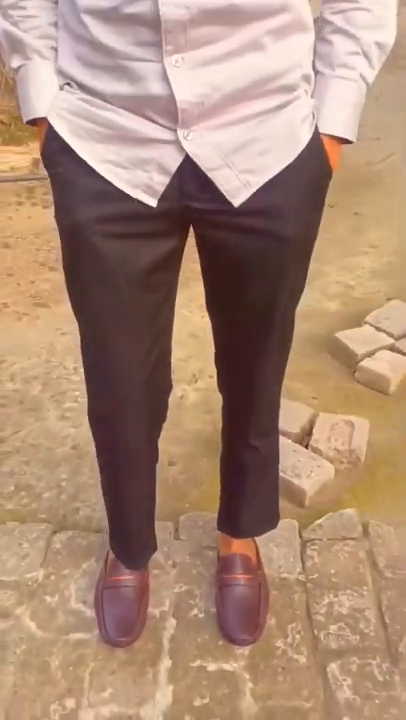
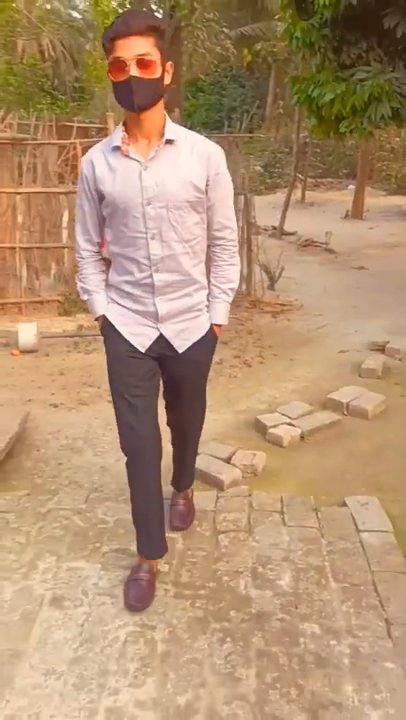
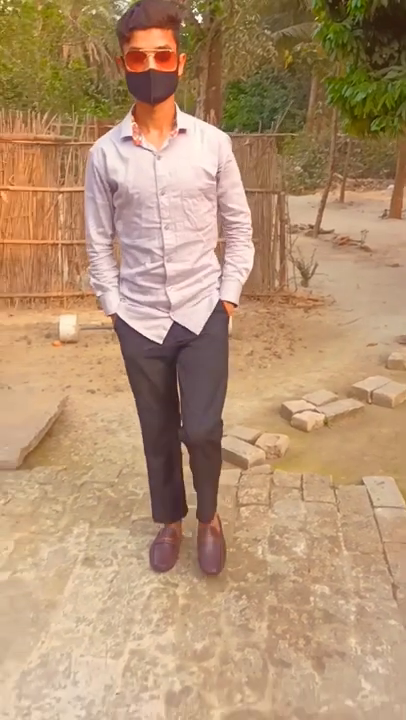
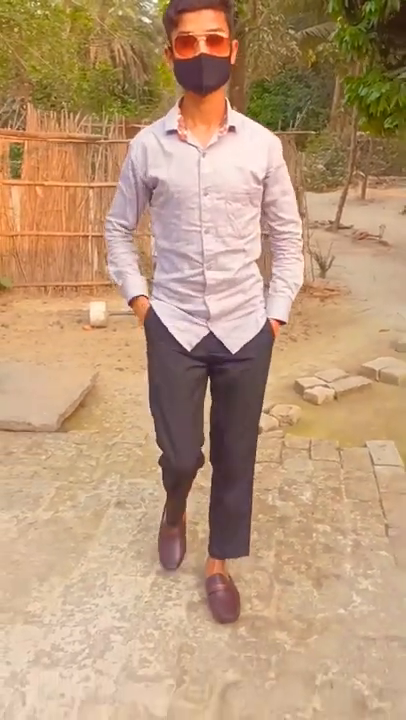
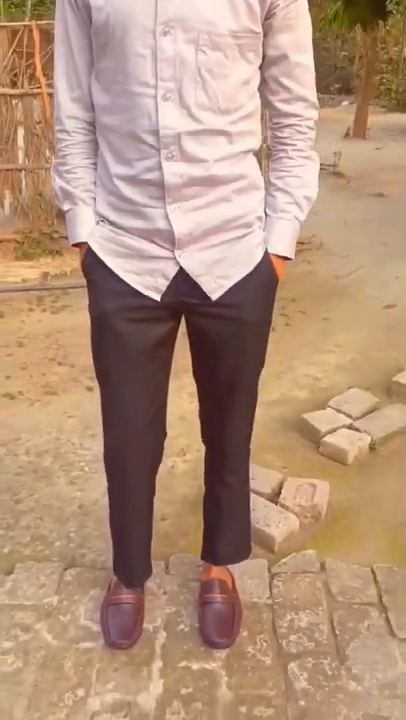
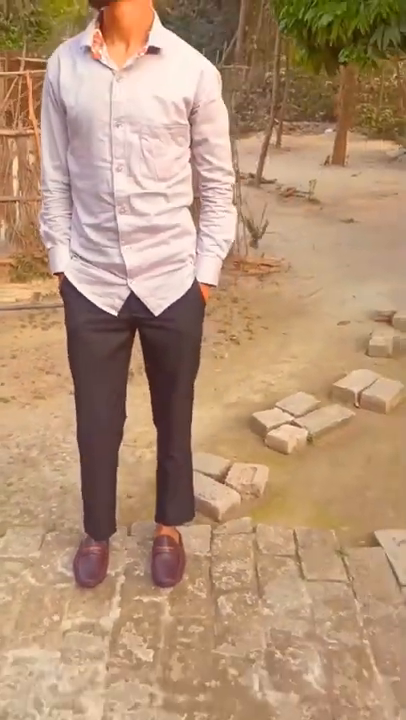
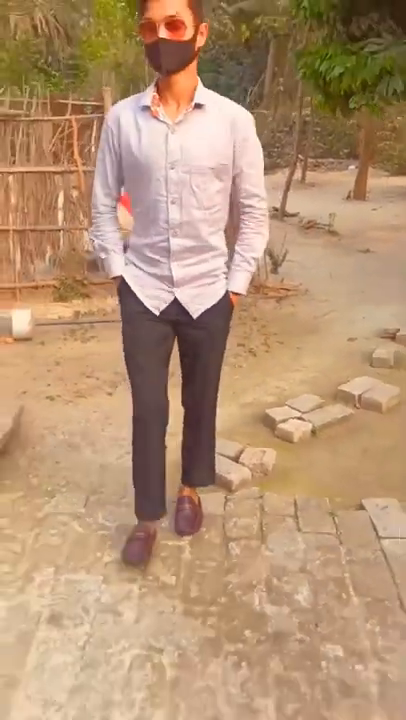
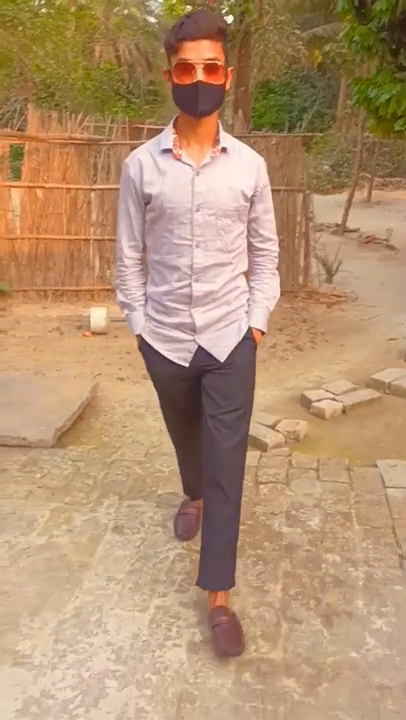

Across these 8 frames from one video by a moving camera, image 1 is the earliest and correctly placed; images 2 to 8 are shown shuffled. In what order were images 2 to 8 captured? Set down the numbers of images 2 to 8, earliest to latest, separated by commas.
5, 6, 7, 2, 3, 8, 4
